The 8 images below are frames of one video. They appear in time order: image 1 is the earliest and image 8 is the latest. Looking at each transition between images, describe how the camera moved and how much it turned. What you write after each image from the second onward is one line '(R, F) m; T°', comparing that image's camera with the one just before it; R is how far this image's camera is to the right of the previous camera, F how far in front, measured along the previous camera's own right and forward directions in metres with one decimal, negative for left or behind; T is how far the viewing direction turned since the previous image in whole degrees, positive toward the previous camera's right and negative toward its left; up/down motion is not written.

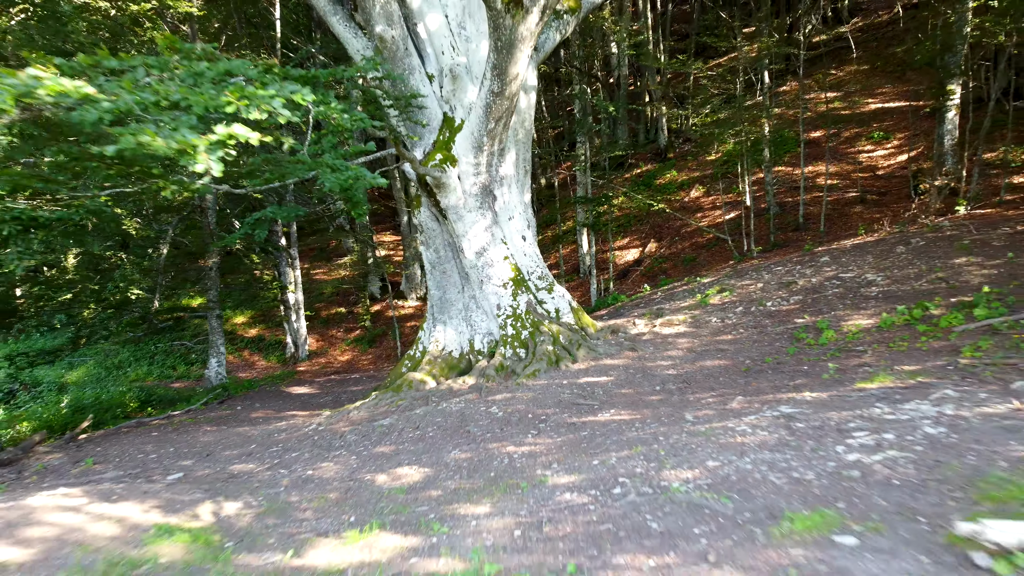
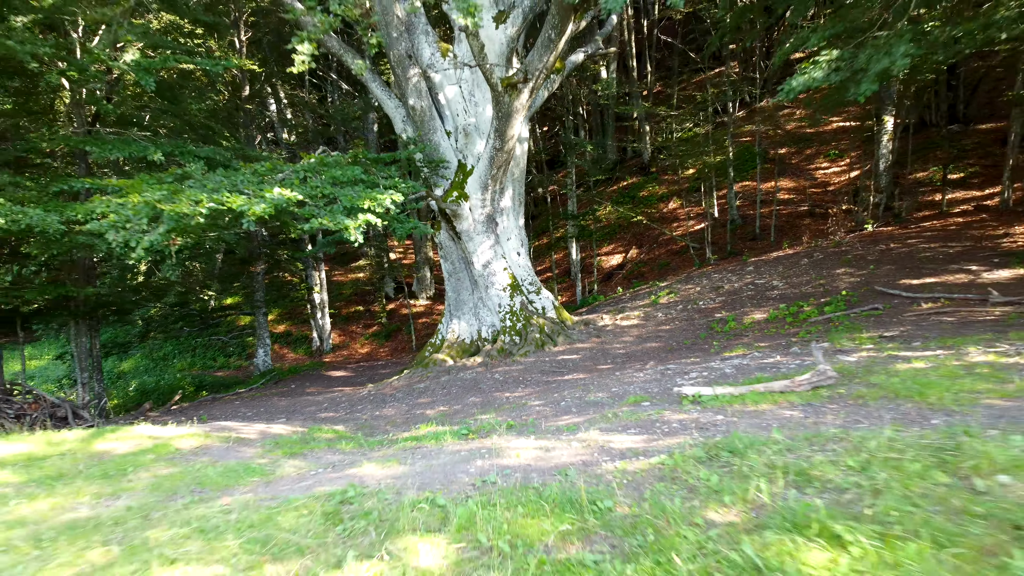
(0.0, -2.1) m; 0°
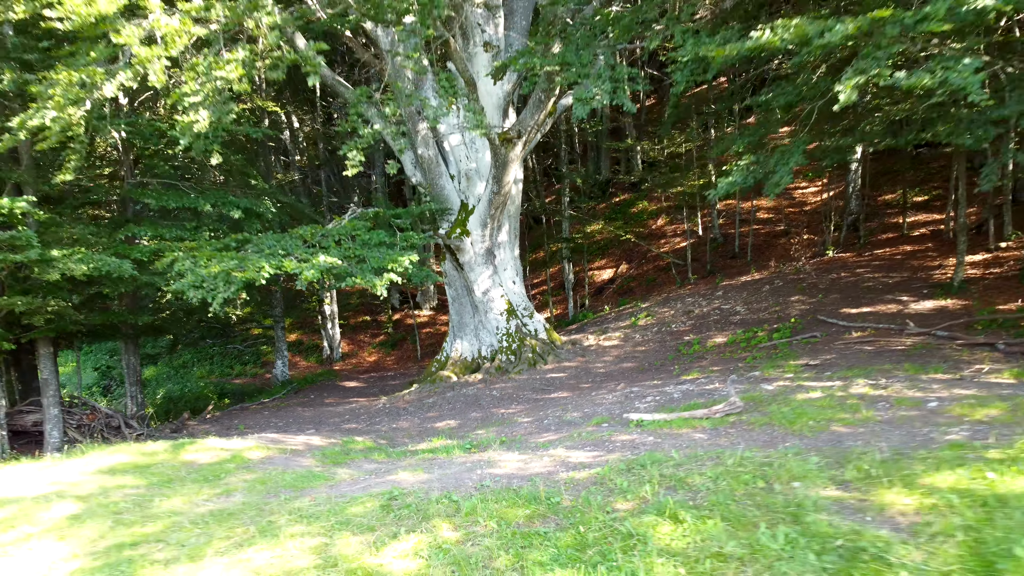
(+0.1, -1.2) m; 0°
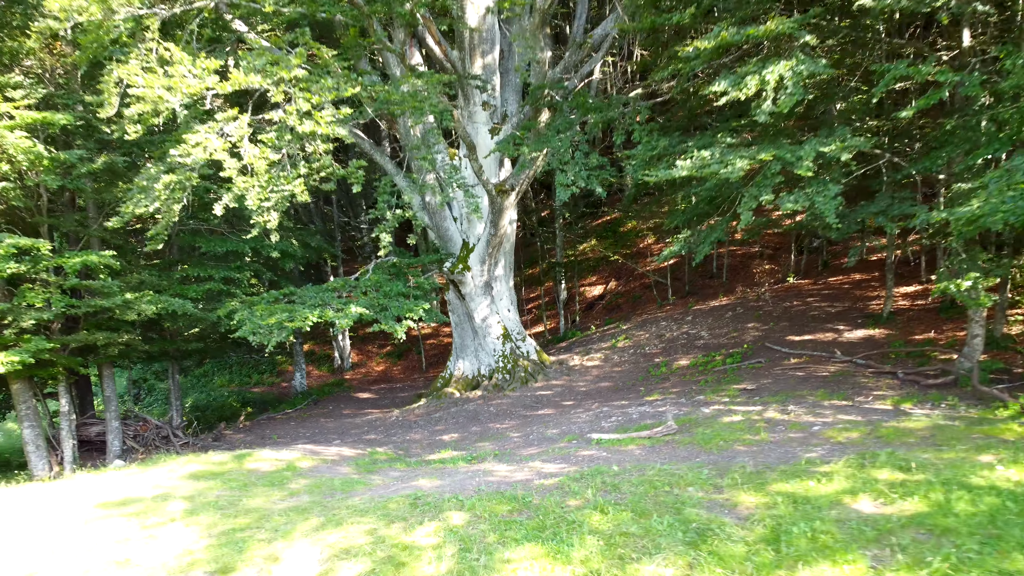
(+0.1, -1.4) m; 0°
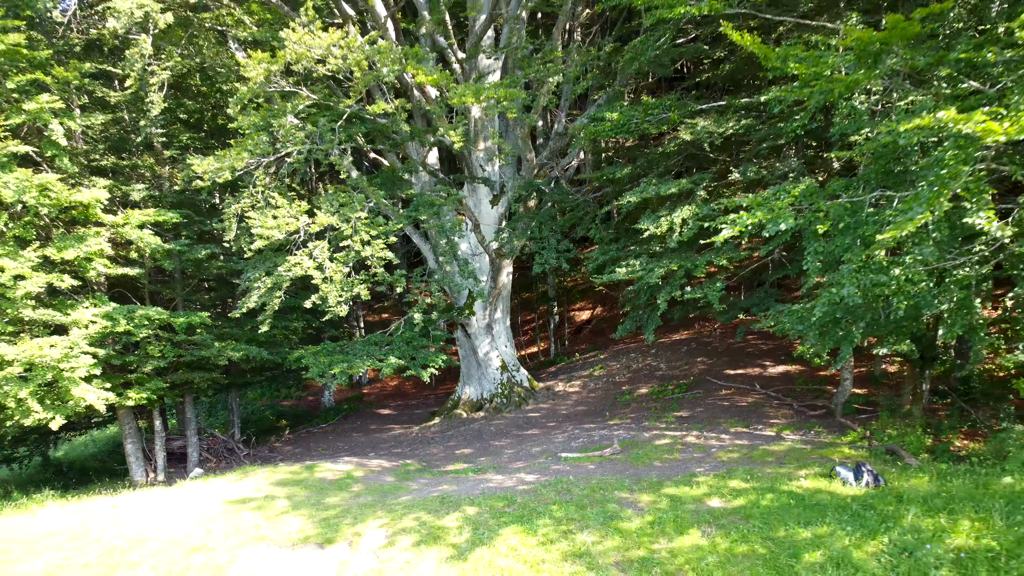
(+0.1, -2.6) m; 0°
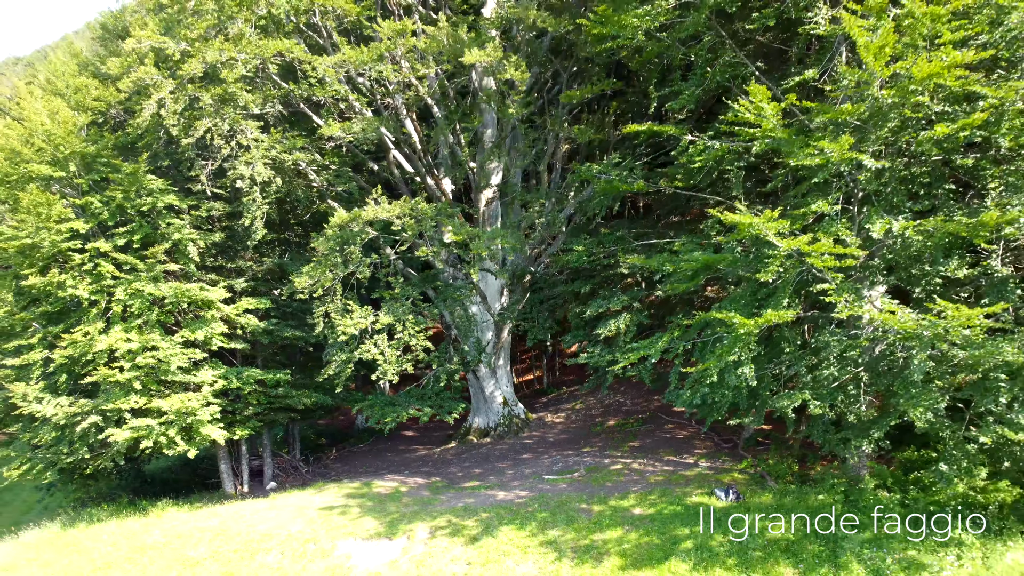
(+0.1, -3.9) m; 0°
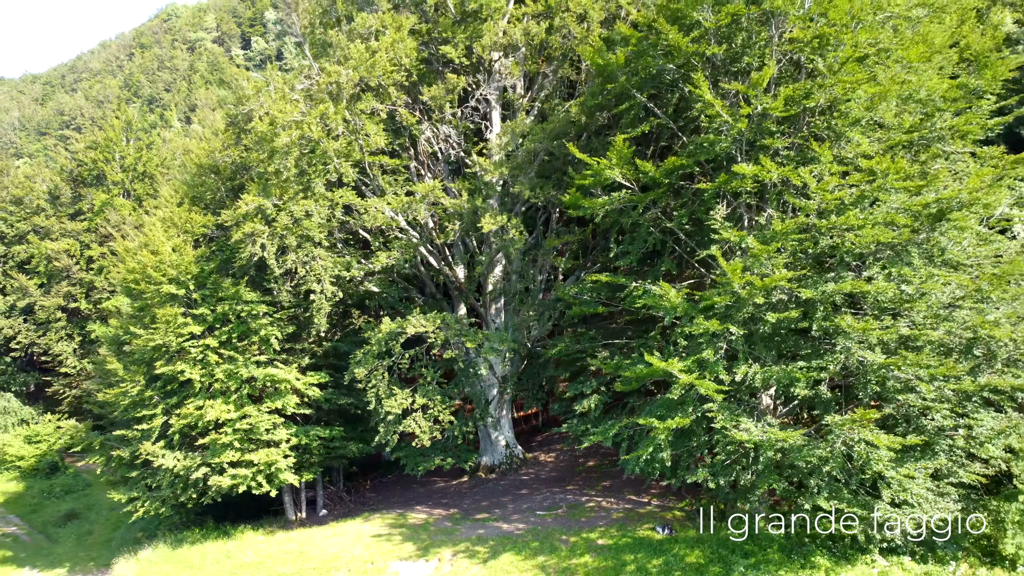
(0.0, -4.4) m; 0°
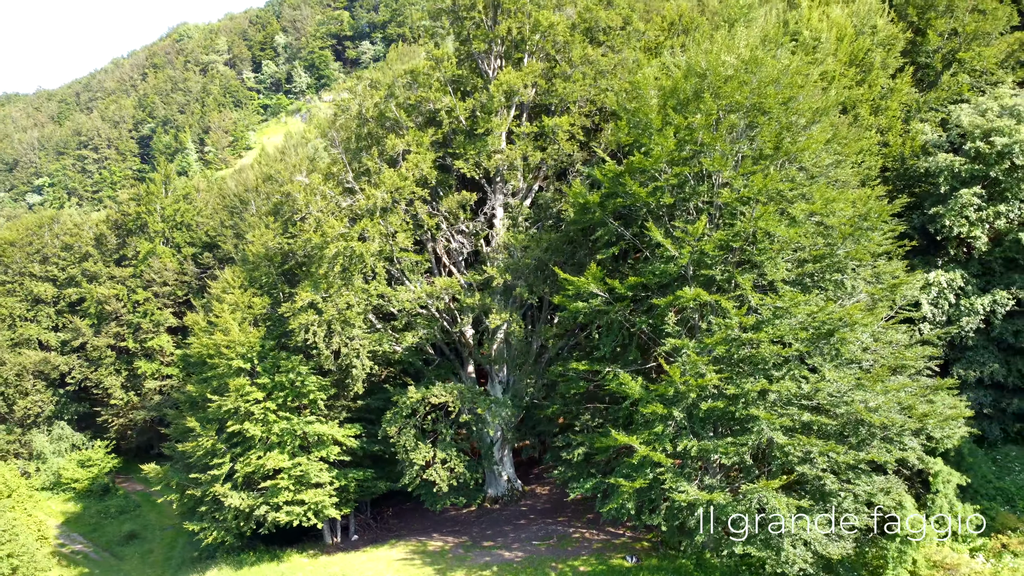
(0.0, -4.1) m; 0°
